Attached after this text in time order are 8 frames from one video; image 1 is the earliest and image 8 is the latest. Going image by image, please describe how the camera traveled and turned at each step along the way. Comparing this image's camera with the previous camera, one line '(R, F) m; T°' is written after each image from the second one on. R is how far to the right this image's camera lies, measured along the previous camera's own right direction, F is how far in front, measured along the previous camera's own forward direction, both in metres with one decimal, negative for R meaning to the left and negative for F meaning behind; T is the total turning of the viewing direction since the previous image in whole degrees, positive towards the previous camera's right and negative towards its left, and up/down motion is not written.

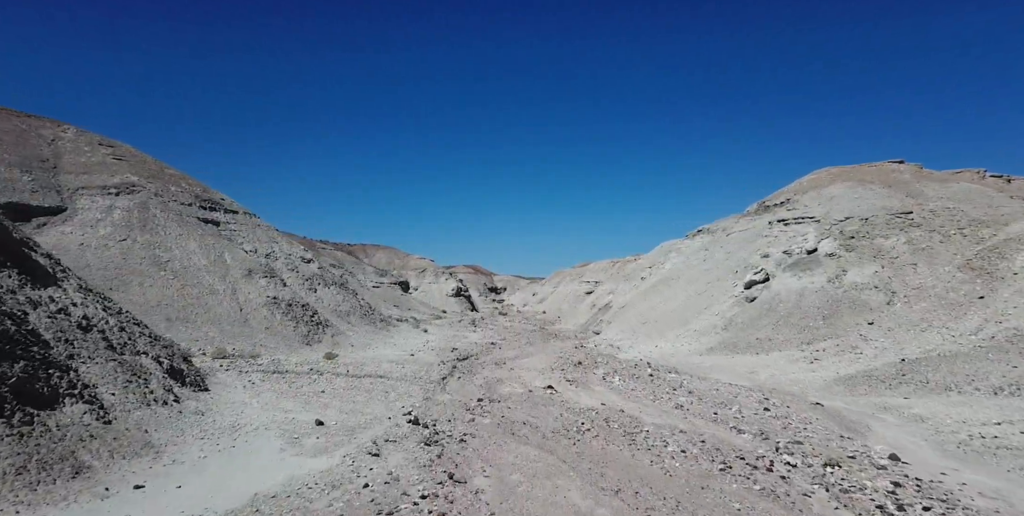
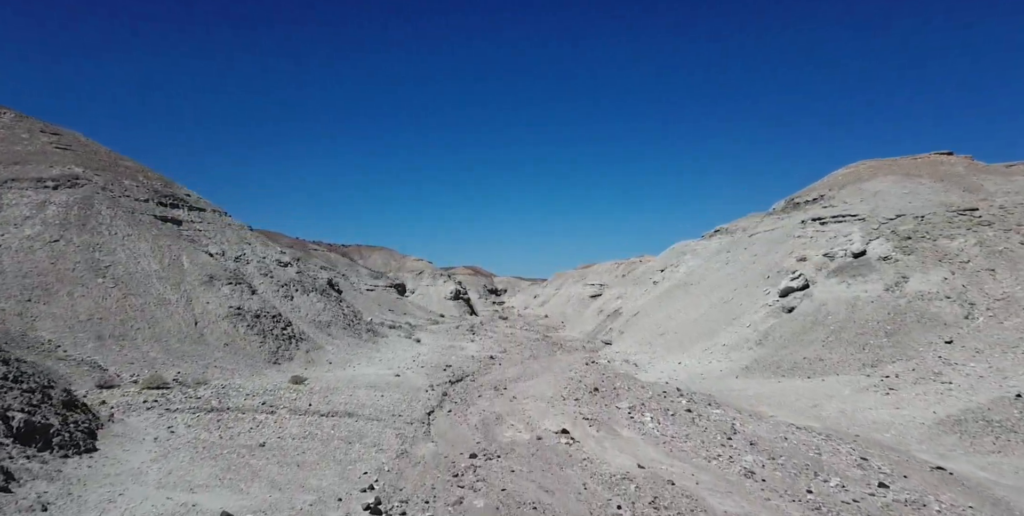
(-0.1, +3.9) m; 0°
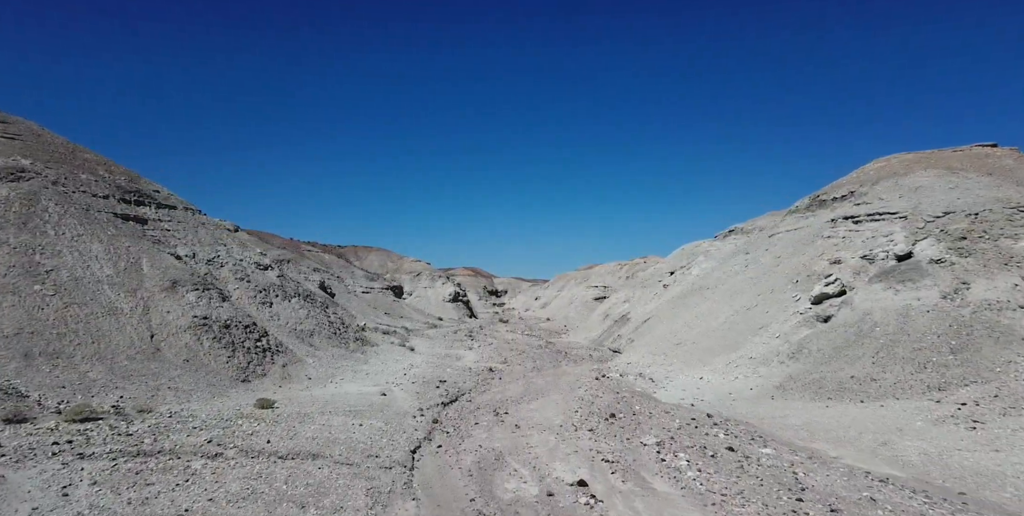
(-0.1, +2.9) m; 0°
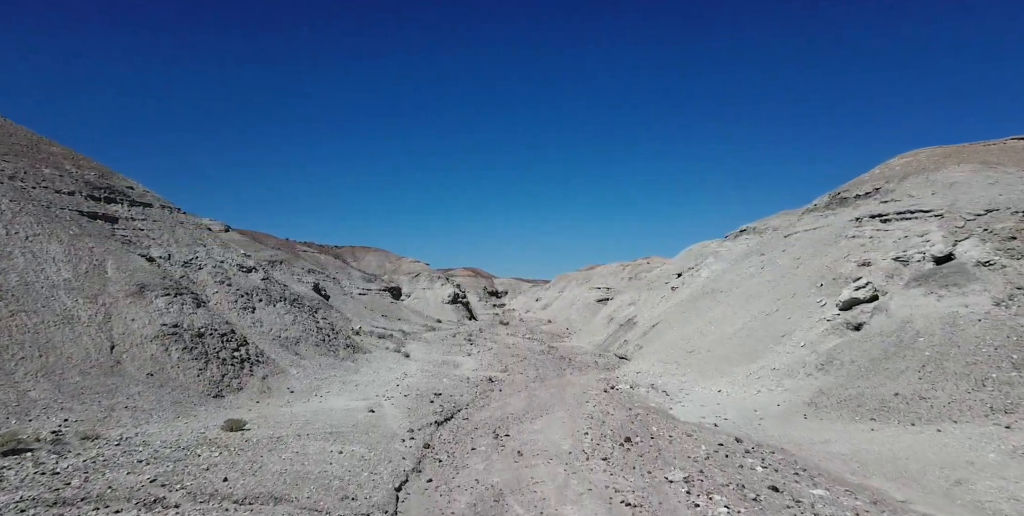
(0.0, +2.0) m; 0°
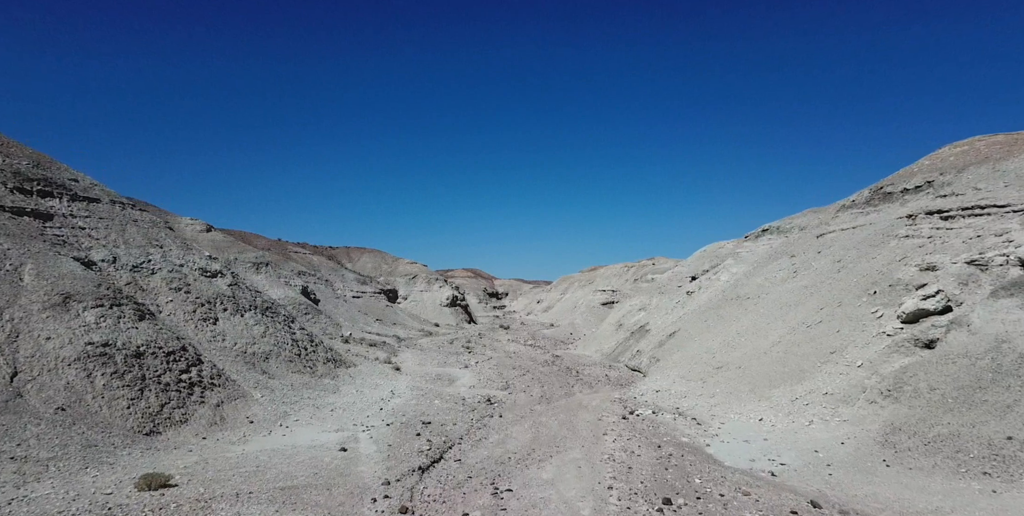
(-0.1, +3.5) m; 0°
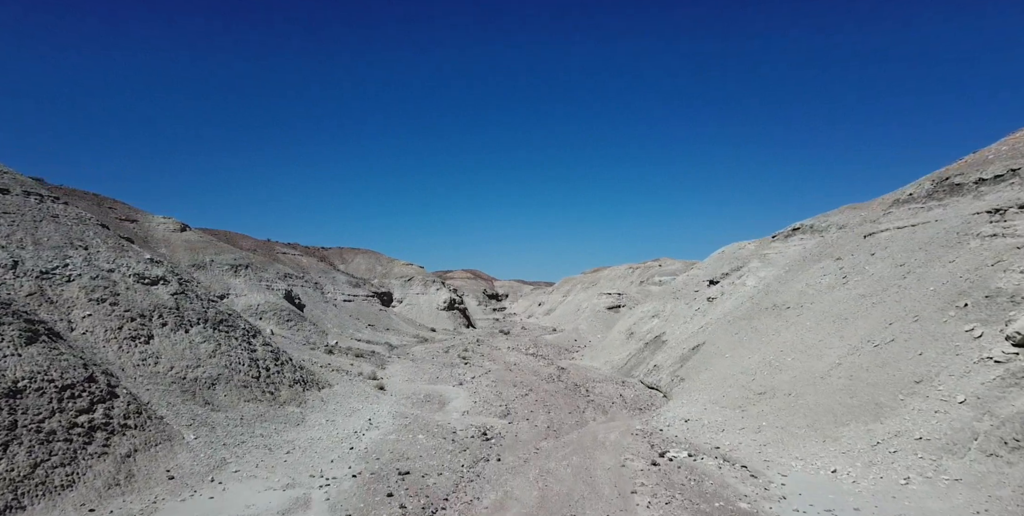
(0.0, +4.3) m; 0°
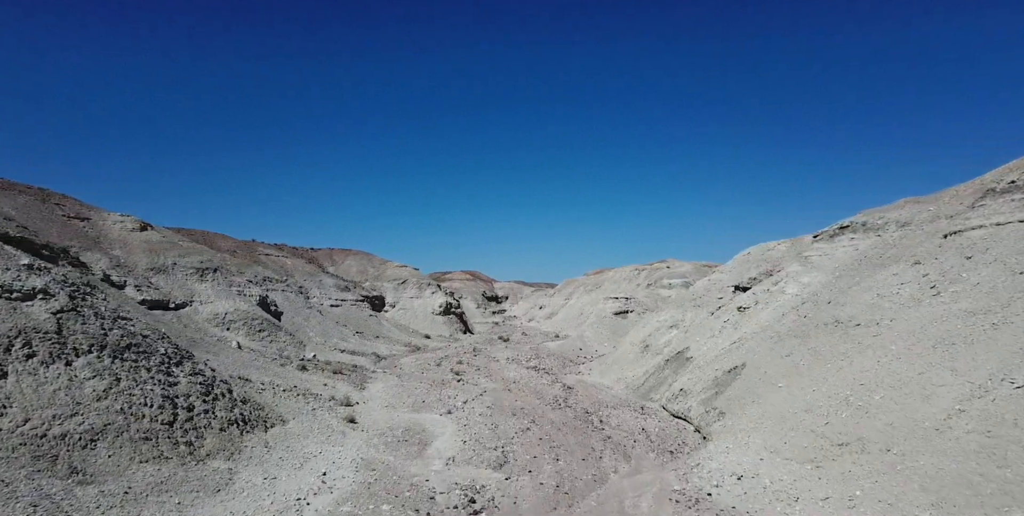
(+0.1, +5.3) m; 0°
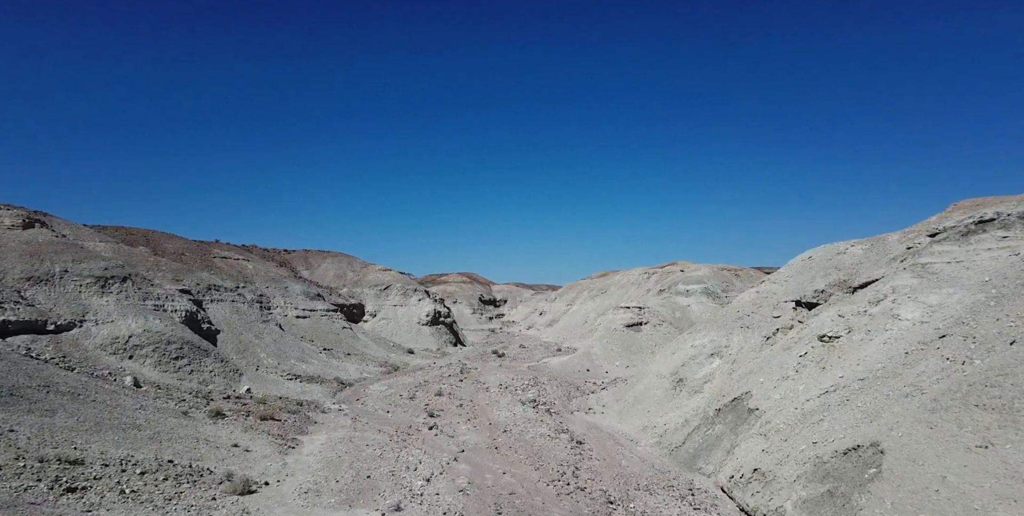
(+0.5, +9.9) m; 0°
